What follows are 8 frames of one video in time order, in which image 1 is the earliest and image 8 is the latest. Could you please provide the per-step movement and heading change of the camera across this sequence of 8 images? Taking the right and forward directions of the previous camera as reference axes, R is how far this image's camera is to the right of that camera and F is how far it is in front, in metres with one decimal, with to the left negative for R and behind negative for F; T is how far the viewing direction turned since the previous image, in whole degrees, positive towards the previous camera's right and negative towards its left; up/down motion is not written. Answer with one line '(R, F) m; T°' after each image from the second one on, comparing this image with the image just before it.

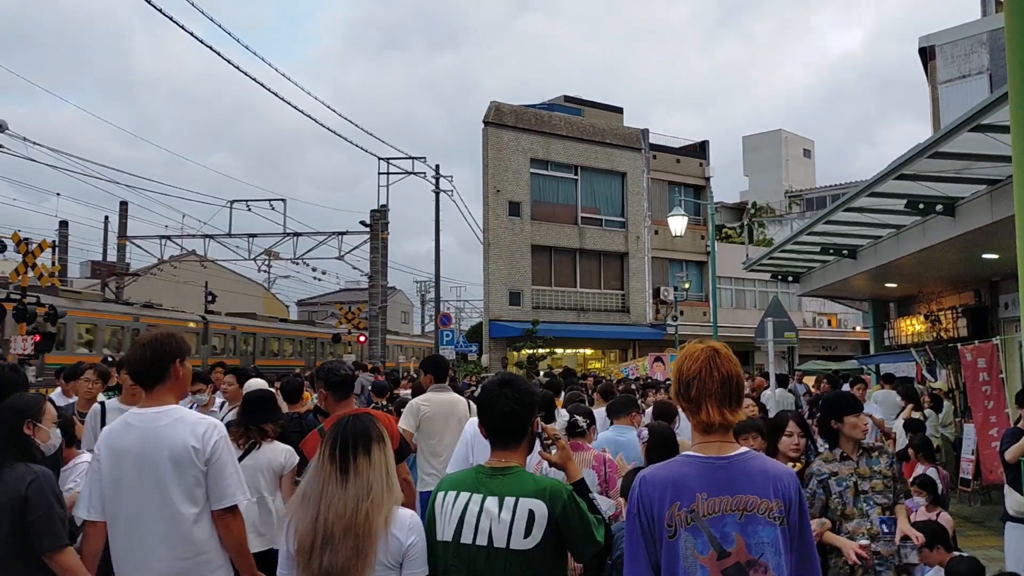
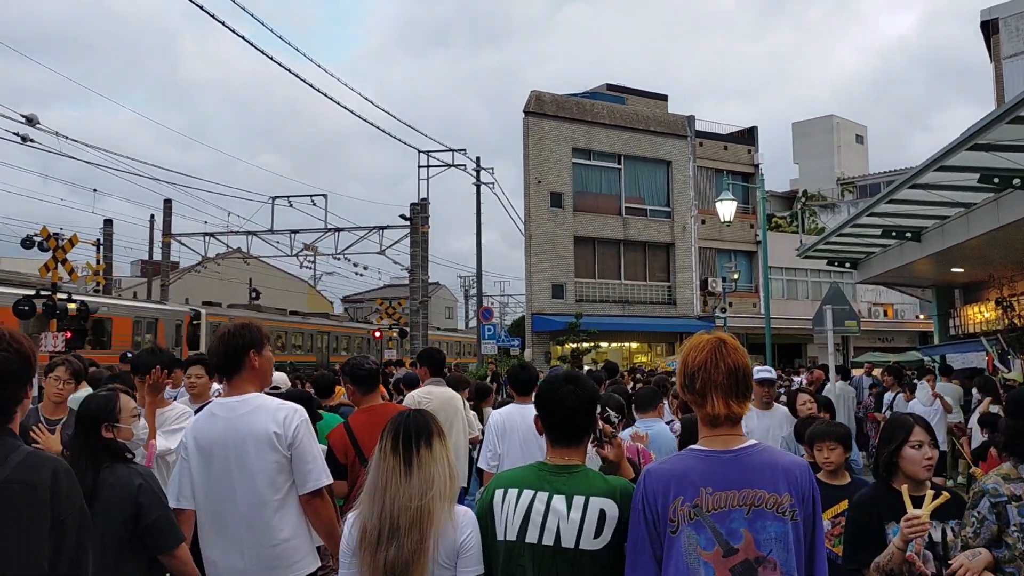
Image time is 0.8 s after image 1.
(+0.1, +0.5) m; -3°
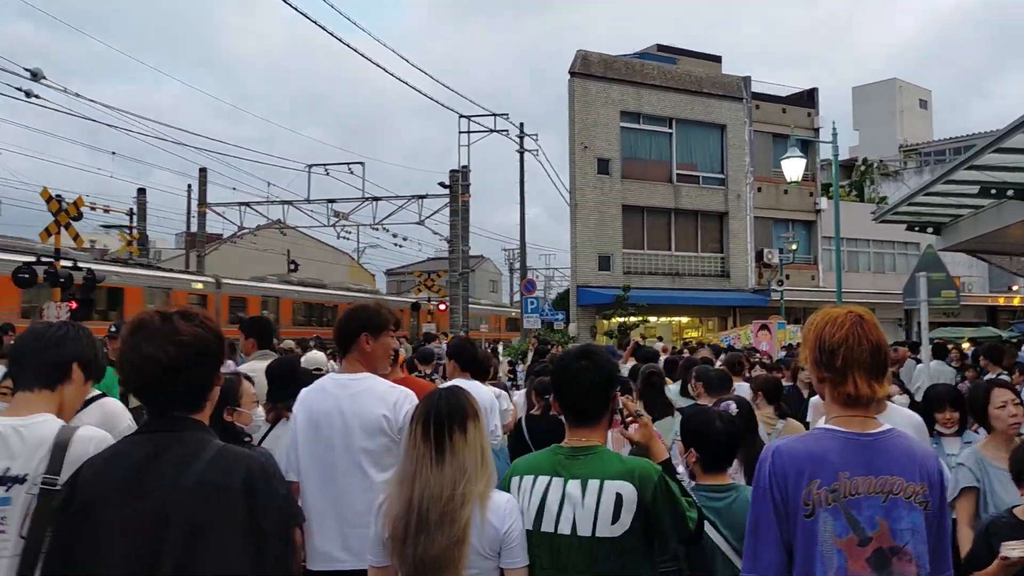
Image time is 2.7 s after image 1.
(+0.1, +1.0) m; -3°
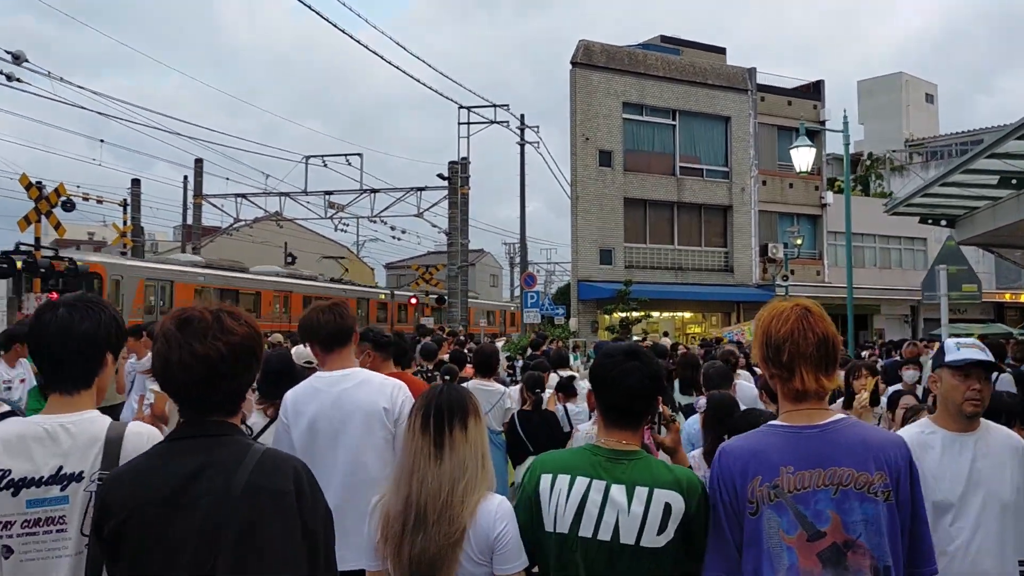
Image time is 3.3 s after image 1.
(0.0, +0.4) m; 0°
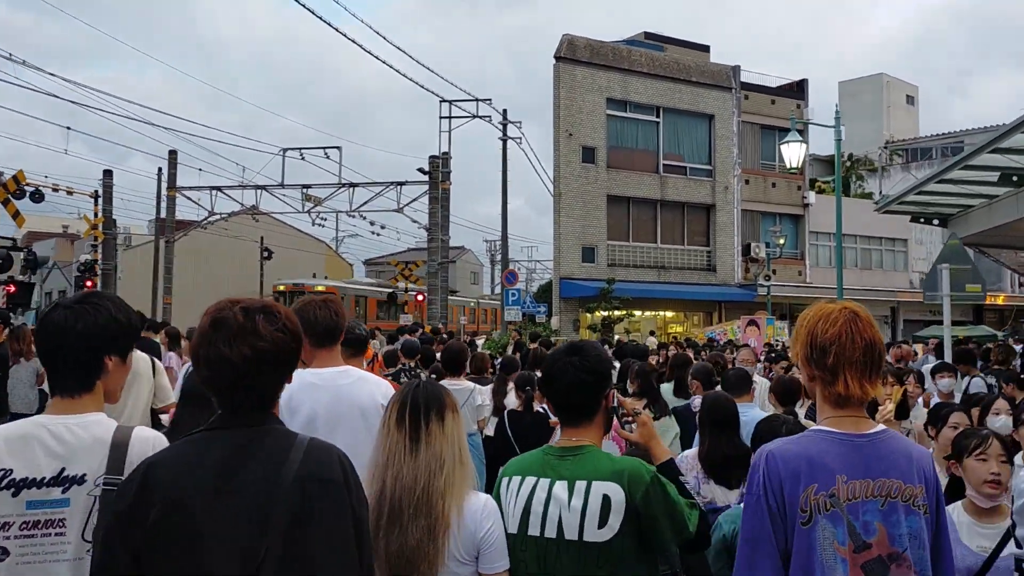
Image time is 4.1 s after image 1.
(0.0, +0.3) m; +1°
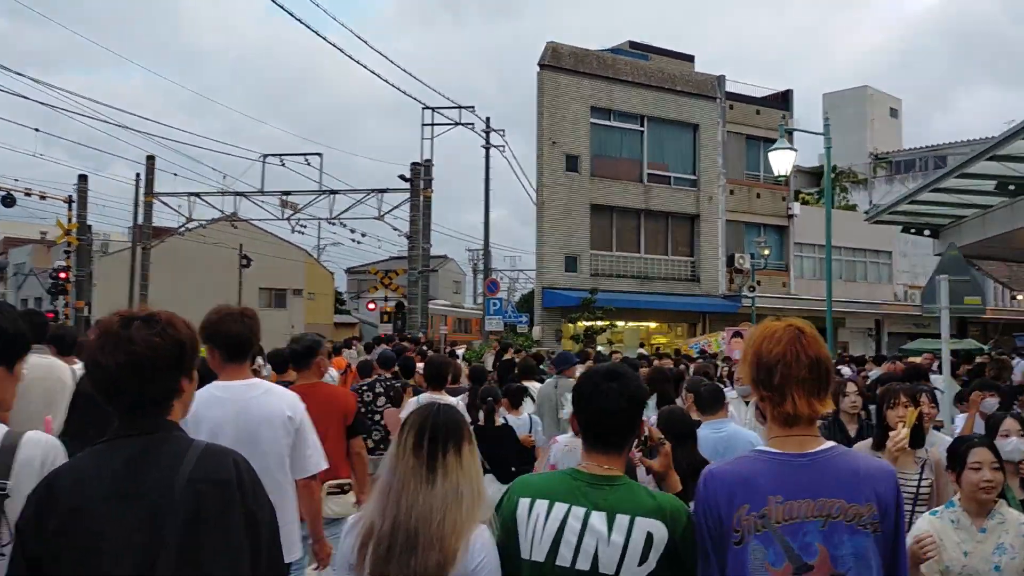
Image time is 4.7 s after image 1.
(0.0, +0.3) m; +1°
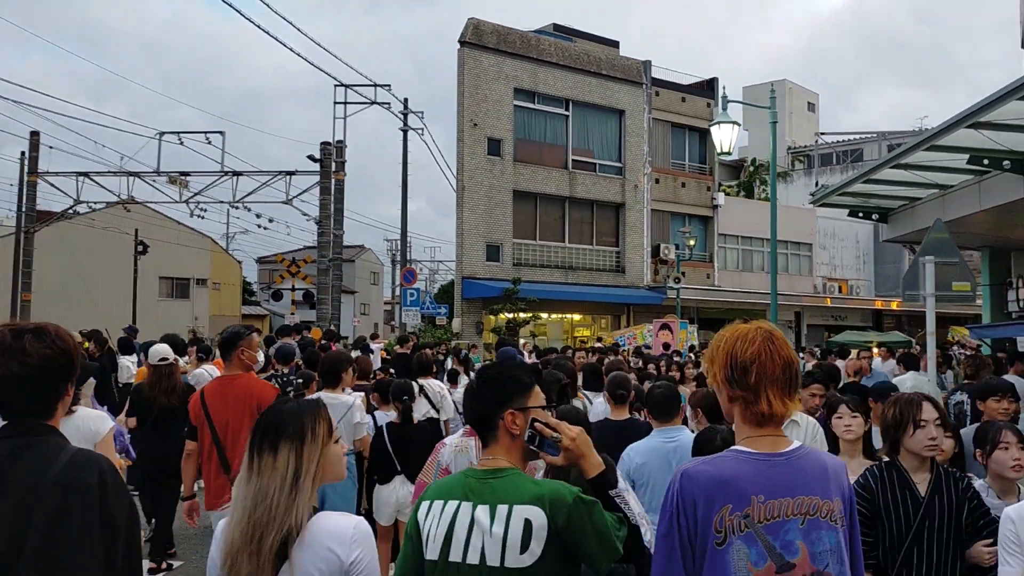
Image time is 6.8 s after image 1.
(+0.1, +1.1) m; +6°
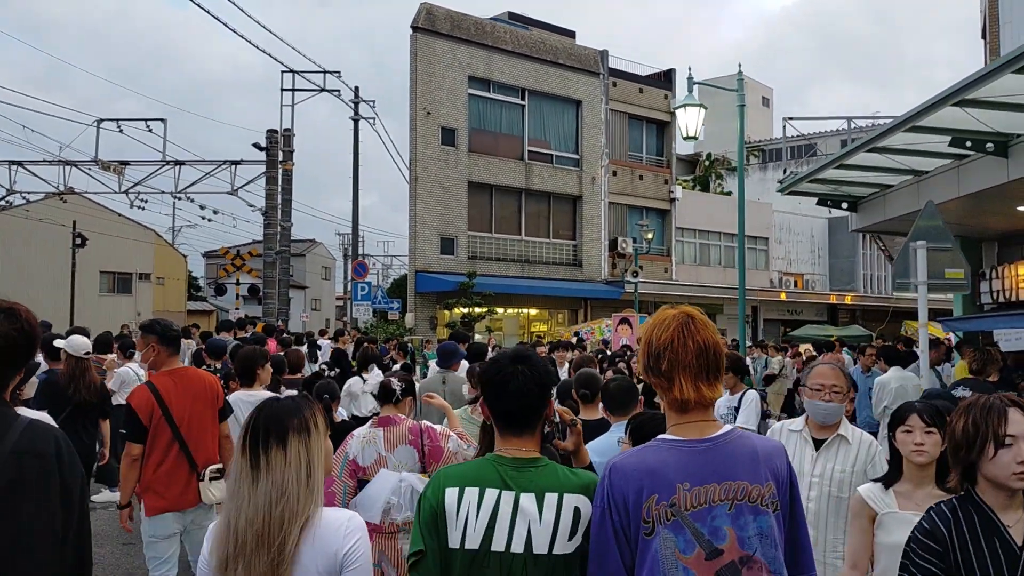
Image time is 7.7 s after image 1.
(0.0, +0.5) m; +3°
